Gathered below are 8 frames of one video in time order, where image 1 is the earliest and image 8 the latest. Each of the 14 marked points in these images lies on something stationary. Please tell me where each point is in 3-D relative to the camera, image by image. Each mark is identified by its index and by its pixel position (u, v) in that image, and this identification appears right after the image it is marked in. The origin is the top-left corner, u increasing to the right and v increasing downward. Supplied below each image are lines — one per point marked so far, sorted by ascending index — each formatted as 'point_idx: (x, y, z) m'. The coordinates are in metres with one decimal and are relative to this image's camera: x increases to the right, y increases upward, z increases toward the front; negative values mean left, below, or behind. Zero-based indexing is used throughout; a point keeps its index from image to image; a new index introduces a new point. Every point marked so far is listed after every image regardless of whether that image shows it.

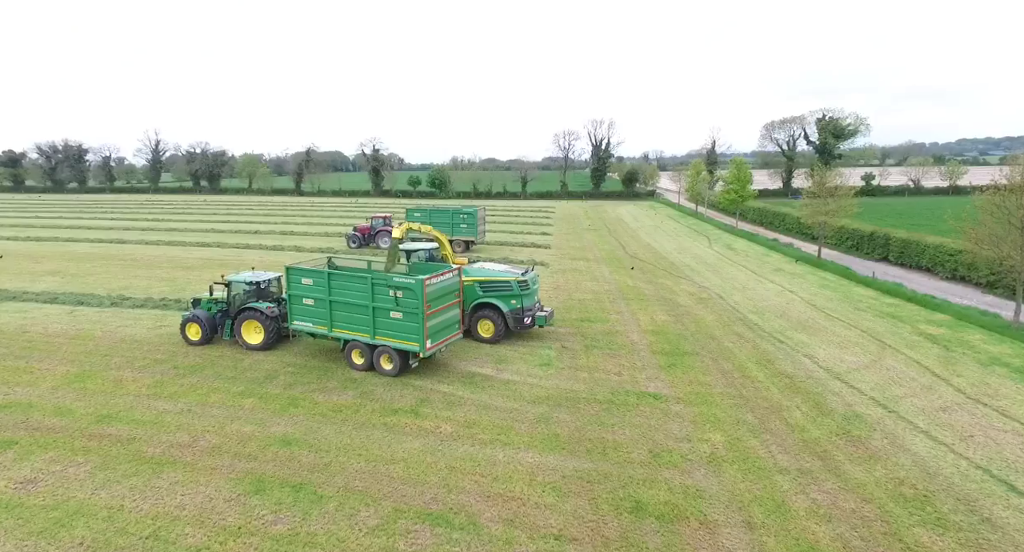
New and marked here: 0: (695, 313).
0: (+4.8, -1.0, +13.4) m
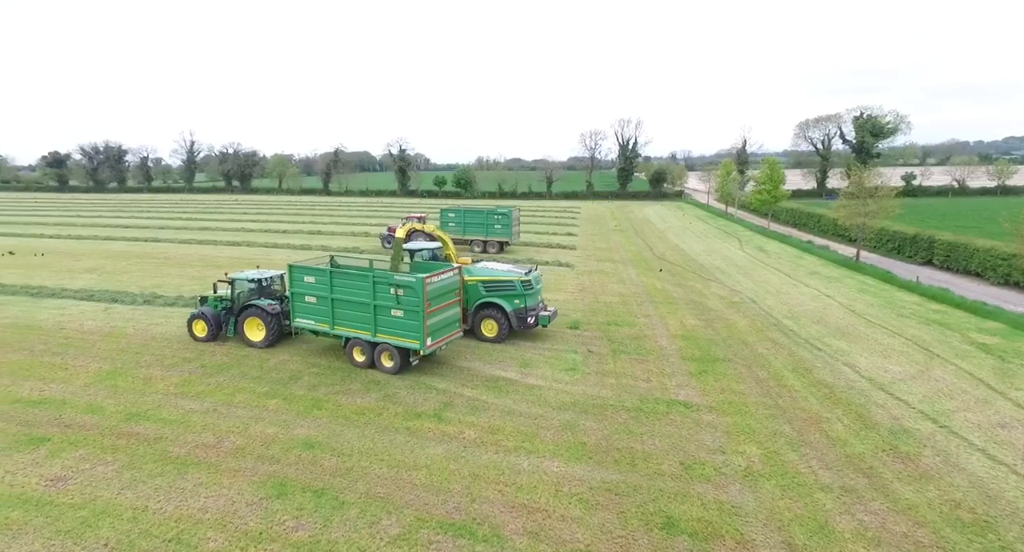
0: (+5.4, -1.0, +13.0) m
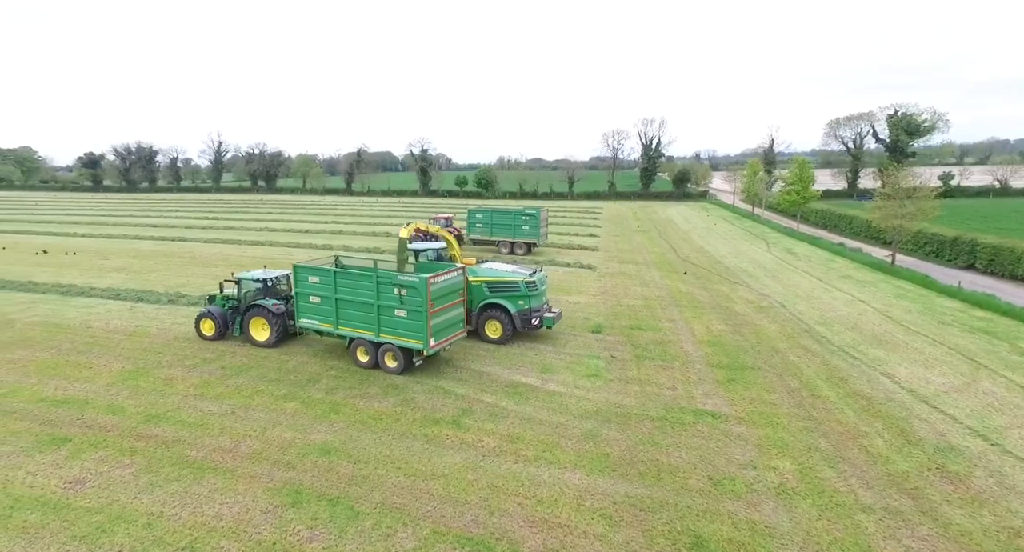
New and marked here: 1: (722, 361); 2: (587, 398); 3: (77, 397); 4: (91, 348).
0: (+5.9, -1.1, +12.5) m
1: (+4.2, -1.7, +10.2) m
2: (+1.3, -2.1, +8.8) m
3: (-7.0, -2.0, +8.4) m
4: (-8.6, -1.5, +10.6) m
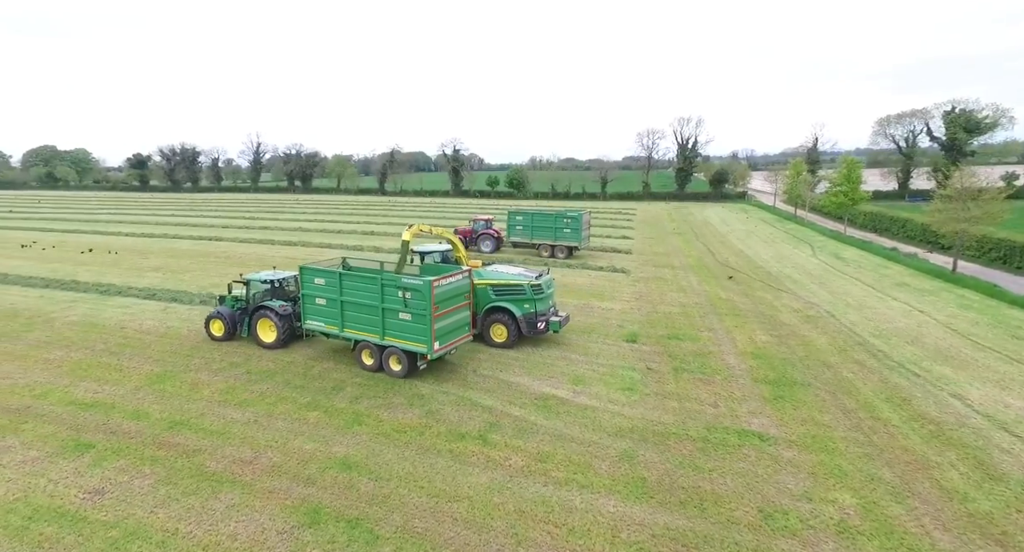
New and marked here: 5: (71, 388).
0: (+6.6, -1.3, +11.7) m
1: (+4.7, -1.9, +9.5) m
2: (+1.8, -2.2, +8.3) m
3: (-6.6, -2.0, +8.3) m
4: (-8.0, -1.5, +10.6) m
5: (-7.5, -1.9, +8.8) m
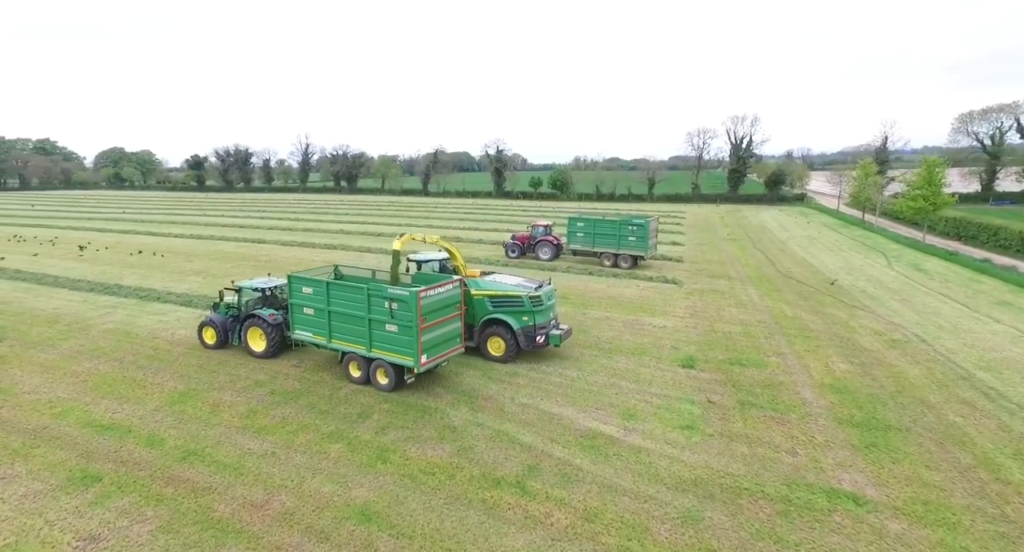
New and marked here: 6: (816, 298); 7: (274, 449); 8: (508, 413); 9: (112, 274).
0: (+7.5, -1.7, +10.2) m
1: (+5.4, -2.2, +8.2) m
2: (+2.3, -2.5, +7.1) m
3: (-5.9, -2.2, +7.9) m
4: (-7.2, -1.7, +10.3) m
5: (-6.8, -2.1, +8.4) m
6: (+8.9, -0.6, +15.3) m
7: (-3.3, -2.4, +7.3) m
8: (-0.1, -2.3, +8.4) m
9: (-14.1, +0.1, +18.1) m
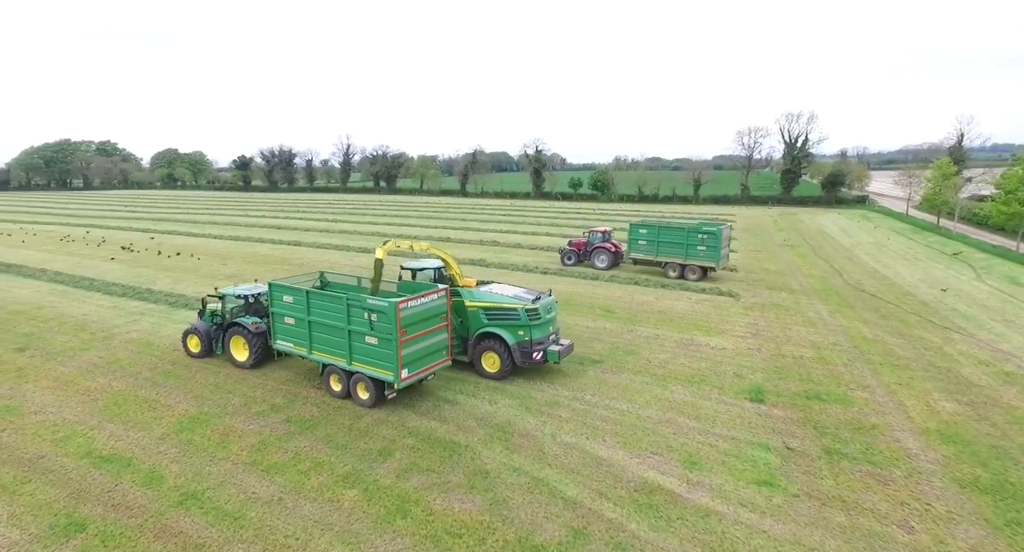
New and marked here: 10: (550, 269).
0: (+8.2, -2.1, +8.5) m
1: (+6.0, -2.6, +6.6) m
2: (+2.8, -2.9, +5.8) m
3: (-5.4, -2.4, +7.2) m
4: (-6.4, -1.9, +9.6) m
5: (-6.2, -2.3, +7.7) m
6: (+10.0, -1.0, +13.5) m
7: (-2.8, -2.7, +6.4) m
8: (+0.5, -2.6, +7.3) m
9: (-12.7, -0.1, +18.0) m
10: (+1.4, +0.3, +19.9) m
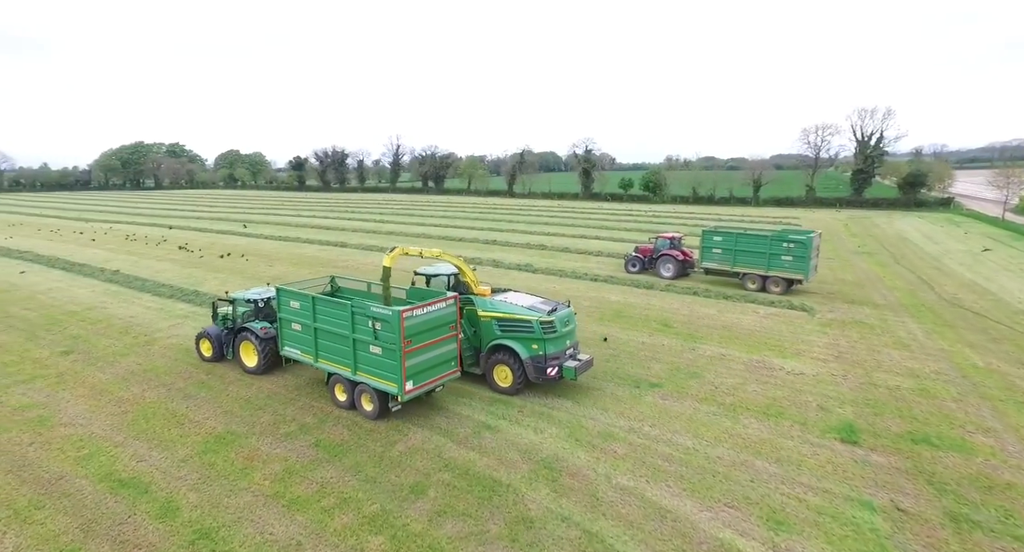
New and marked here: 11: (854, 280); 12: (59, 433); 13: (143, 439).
0: (+8.8, -2.5, +6.8) m
1: (+6.5, -2.9, +5.1) m
2: (+3.3, -3.1, +4.6) m
3: (-4.8, -2.6, +6.7) m
4: (-5.6, -2.0, +9.2) m
5: (-5.5, -2.4, +7.3) m
6: (+11.1, -1.4, +11.6) m
7: (-2.3, -2.9, +5.7) m
8: (+1.1, -2.8, +6.3) m
9: (-11.1, -0.1, +18.1) m
10: (+3.2, 0.0, +18.7) m
11: (+11.7, -0.1, +17.7) m
12: (-6.8, -2.3, +7.7) m
13: (-5.4, -2.4, +7.6) m
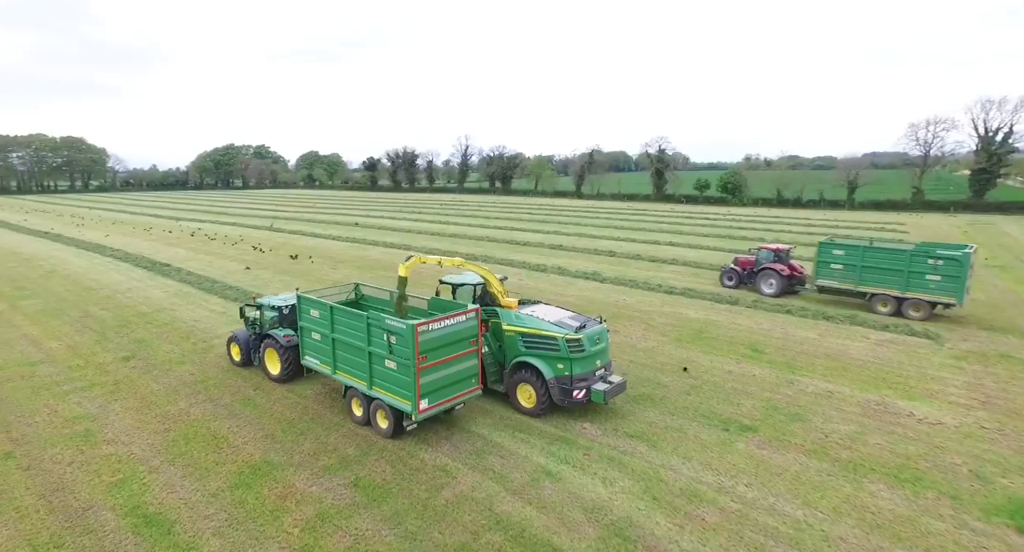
0: (+9.5, -3.0, +4.5) m
1: (+6.9, -3.4, +3.2) m
2: (+3.7, -3.5, +3.0) m
3: (-4.0, -2.8, +6.1) m
4: (-4.5, -2.2, +8.7) m
5: (-4.7, -2.6, +6.8) m
6: (+12.4, -2.0, +9.0) m
7: (-1.7, -3.1, +4.8) m
8: (+1.8, -3.1, +5.0) m
9: (-8.8, -0.1, +18.2) m
10: (+5.4, -0.4, +17.1) m
11: (+13.8, -0.7, +15.0) m
12: (-5.9, -2.5, +7.4) m
13: (-4.6, -2.6, +7.1) m
